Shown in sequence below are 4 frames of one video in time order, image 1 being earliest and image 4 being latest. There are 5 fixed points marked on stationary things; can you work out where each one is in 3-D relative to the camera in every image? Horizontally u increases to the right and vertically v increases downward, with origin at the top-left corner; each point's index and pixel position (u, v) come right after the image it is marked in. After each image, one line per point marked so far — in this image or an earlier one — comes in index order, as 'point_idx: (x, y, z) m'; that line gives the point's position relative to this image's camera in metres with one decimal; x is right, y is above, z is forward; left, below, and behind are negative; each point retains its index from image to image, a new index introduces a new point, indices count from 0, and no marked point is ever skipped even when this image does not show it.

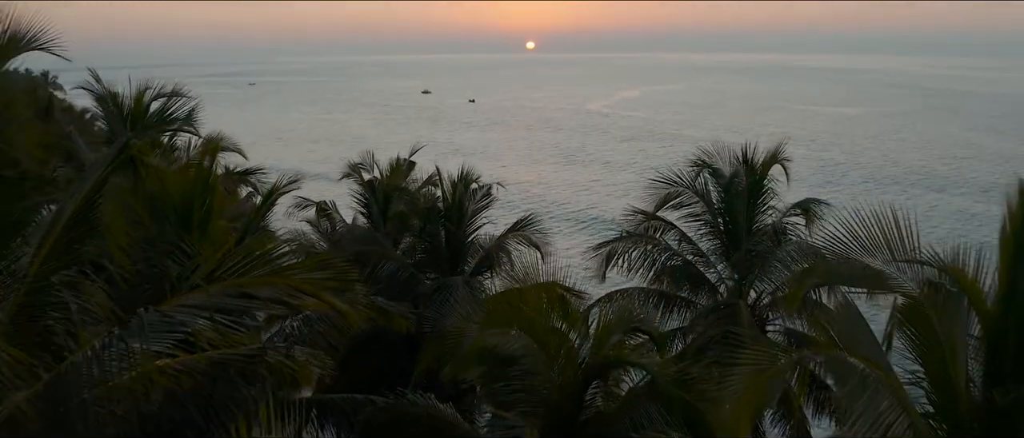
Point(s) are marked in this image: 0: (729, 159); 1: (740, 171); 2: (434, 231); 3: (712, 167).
0: (+2.5, +0.6, +8.1) m
1: (+2.4, +0.4, +7.8) m
2: (-0.8, -0.2, +8.4) m
3: (+2.3, +0.5, +8.1) m
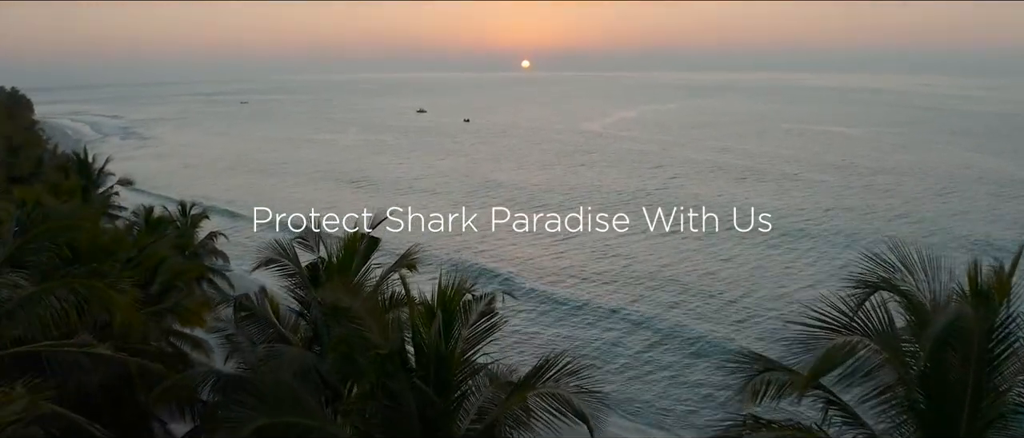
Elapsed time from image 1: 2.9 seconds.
0: (+2.6, -0.3, +4.7) m
1: (+2.6, -0.5, +4.4) m
2: (-0.7, -1.1, +4.9) m
3: (+2.4, -0.4, +4.6) m
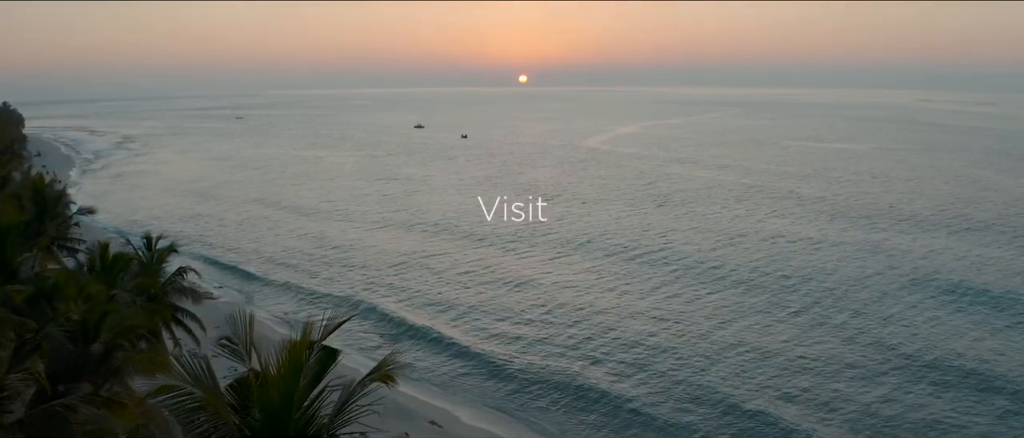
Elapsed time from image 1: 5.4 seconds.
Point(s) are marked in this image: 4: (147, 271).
0: (+2.7, -0.9, +2.5) m
1: (+2.7, -1.1, +2.2) m
2: (-0.6, -1.7, +2.6) m
3: (+2.5, -1.0, +2.4) m
4: (-8.9, -1.3, +18.5) m
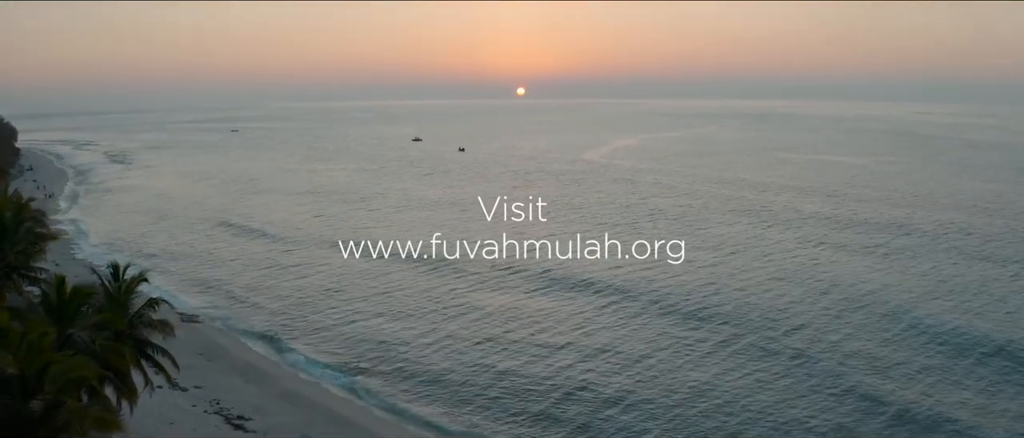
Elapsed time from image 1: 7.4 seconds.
0: (+2.9, -1.3, +0.8) m
1: (+2.8, -1.4, +0.5) m
2: (-0.5, -2.0, +0.9) m
3: (+2.6, -1.4, +0.7) m
4: (-8.9, -1.9, +16.7) m
